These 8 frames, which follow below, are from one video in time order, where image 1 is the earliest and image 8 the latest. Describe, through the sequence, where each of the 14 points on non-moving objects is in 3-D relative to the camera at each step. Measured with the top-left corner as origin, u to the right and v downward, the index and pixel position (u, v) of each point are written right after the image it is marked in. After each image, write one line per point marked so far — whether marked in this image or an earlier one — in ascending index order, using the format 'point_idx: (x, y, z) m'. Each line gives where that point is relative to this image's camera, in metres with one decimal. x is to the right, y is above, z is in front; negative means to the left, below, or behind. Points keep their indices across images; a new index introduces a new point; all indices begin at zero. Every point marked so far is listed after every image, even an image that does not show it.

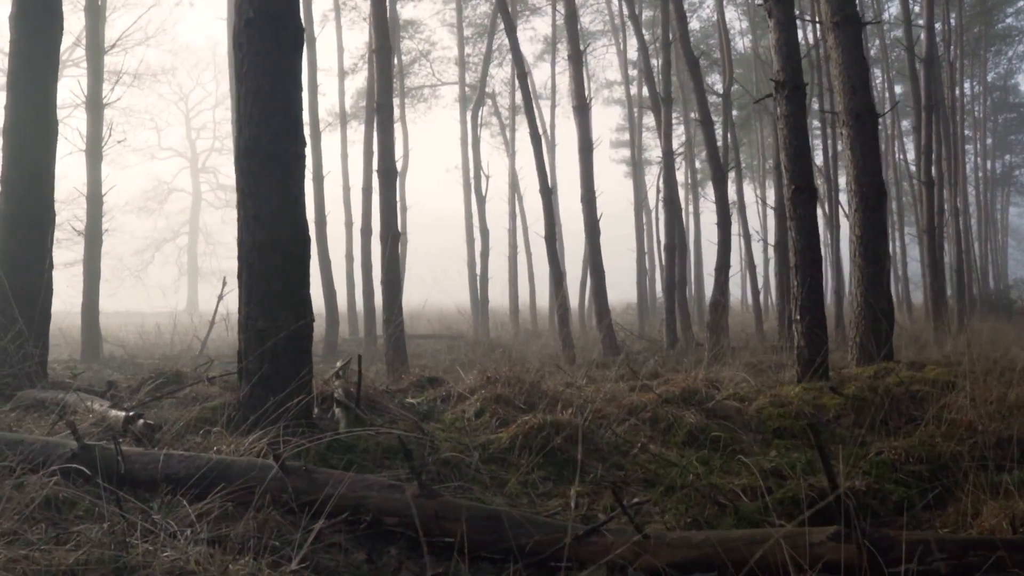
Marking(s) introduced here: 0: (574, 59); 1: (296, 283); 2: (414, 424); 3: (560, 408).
0: (+1.3, +5.0, +16.9) m
1: (-1.4, 0.0, +5.0) m
2: (-0.7, -1.0, +5.3) m
3: (+0.4, -0.9, +6.0) m
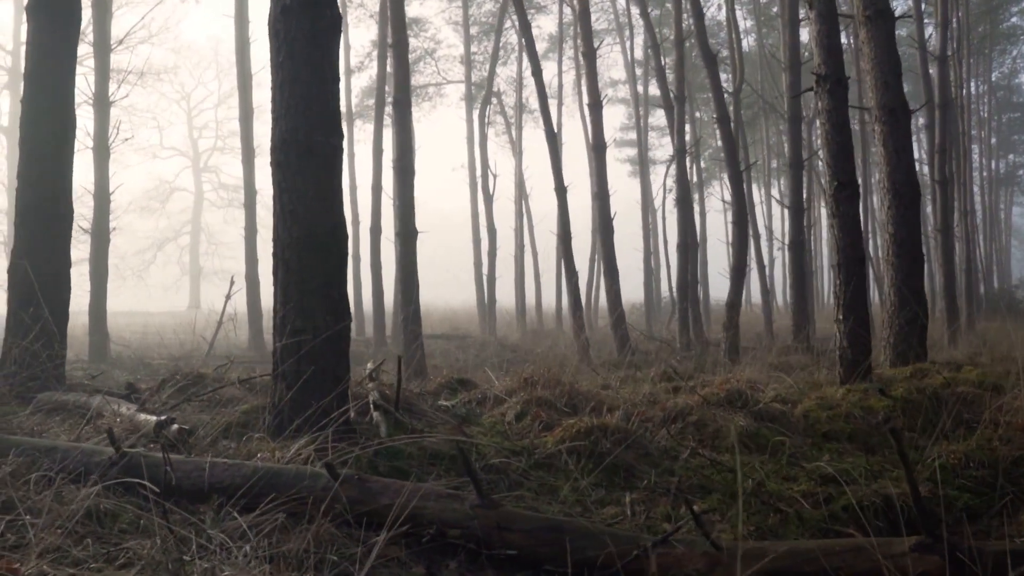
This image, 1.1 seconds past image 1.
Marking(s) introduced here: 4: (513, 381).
0: (+1.6, +5.0, +16.7) m
1: (-1.1, 0.0, +4.8) m
2: (-0.4, -0.9, +5.1) m
3: (+0.7, -0.9, +5.7) m
4: (0.0, -0.8, +6.3) m
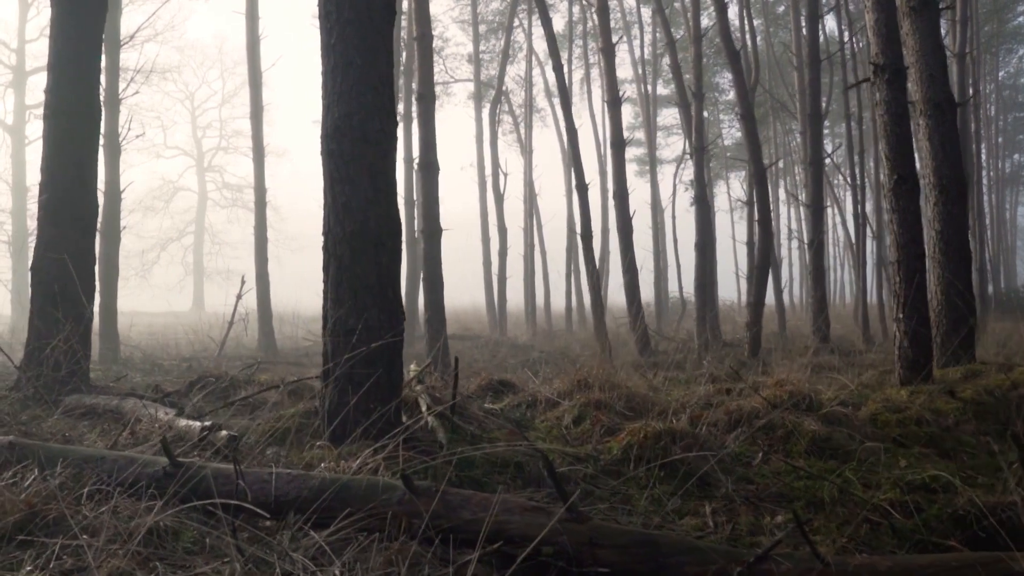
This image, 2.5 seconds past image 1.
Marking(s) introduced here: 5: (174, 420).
0: (+2.0, +5.0, +16.4) m
1: (-0.7, +0.1, +4.5) m
2: (0.0, -0.9, +4.8) m
3: (+1.1, -0.9, +5.5) m
4: (+0.4, -0.8, +6.0) m
5: (-2.1, -0.8, +4.6) m
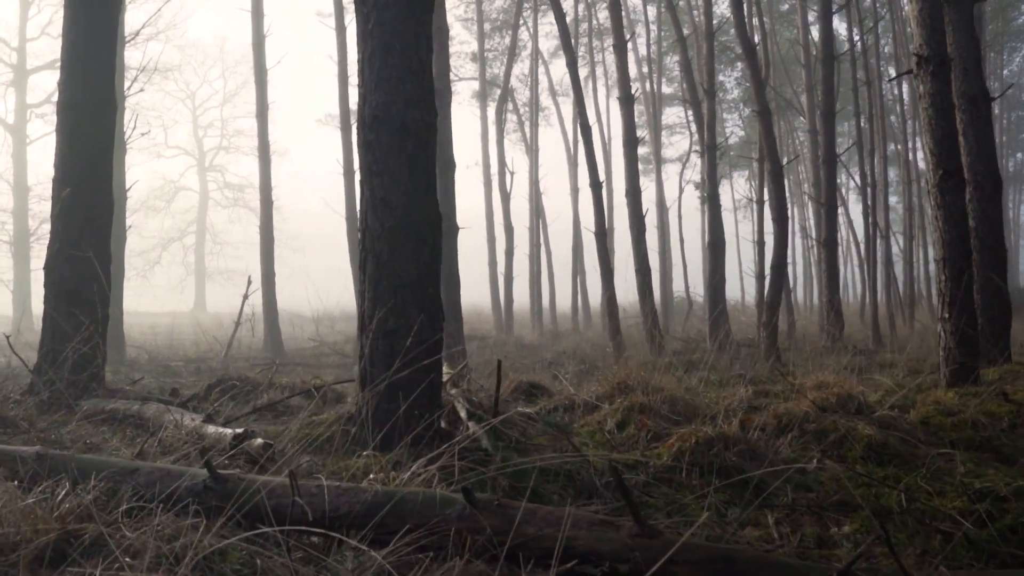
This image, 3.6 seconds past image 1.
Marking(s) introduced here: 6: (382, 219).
0: (+2.2, +5.0, +16.2) m
1: (-0.5, +0.1, +4.2) m
2: (+0.3, -0.9, +4.6) m
3: (+1.3, -0.9, +5.2) m
4: (+0.7, -0.8, +5.8) m
5: (-1.8, -0.8, +4.4) m
6: (-0.7, +0.4, +4.2) m
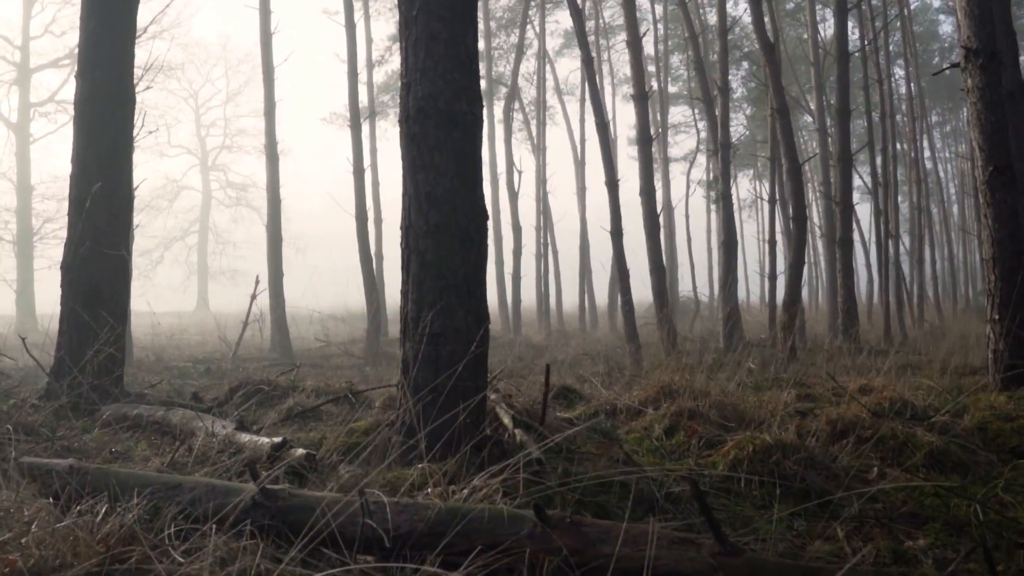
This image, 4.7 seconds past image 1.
0: (+2.5, +5.0, +16.0) m
1: (-0.2, +0.1, +4.0) m
2: (+0.6, -0.9, +4.4) m
3: (+1.6, -0.9, +5.0) m
4: (+1.0, -0.8, +5.6) m
5: (-1.5, -0.8, +4.2) m
6: (-0.4, +0.4, +4.0) m
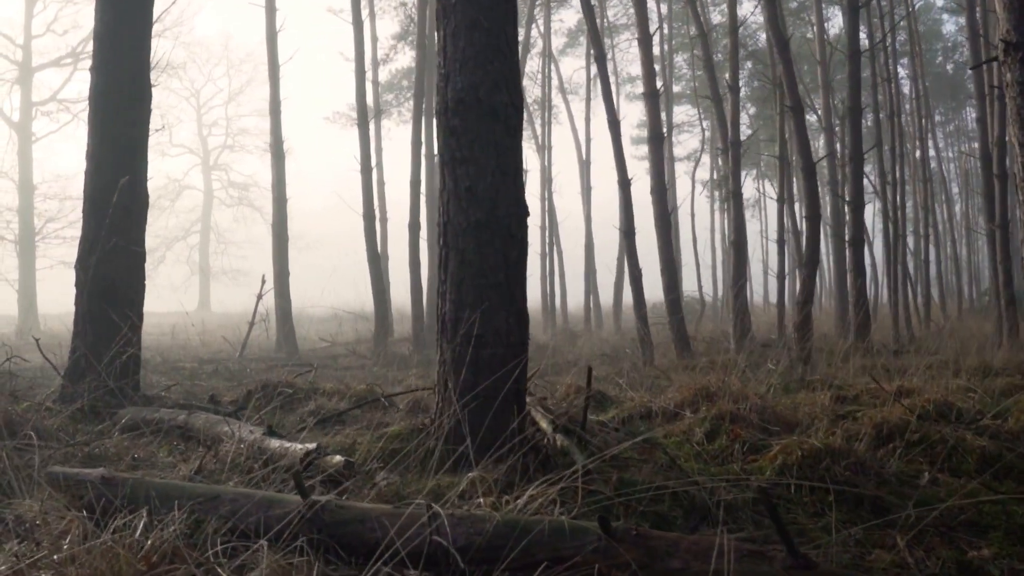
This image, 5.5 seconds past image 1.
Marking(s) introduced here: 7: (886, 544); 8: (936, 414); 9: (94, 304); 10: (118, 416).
0: (+2.7, +5.0, +15.8) m
1: (0.0, +0.1, +3.9) m
2: (+0.8, -0.9, +4.2) m
3: (+1.8, -0.9, +4.8) m
4: (+1.2, -0.8, +5.4) m
5: (-1.3, -0.8, +4.0) m
6: (-0.2, +0.4, +3.8) m
7: (+1.8, -1.2, +3.6) m
8: (+2.9, -0.9, +5.2) m
9: (-3.2, -0.2, +5.9) m
10: (-2.7, -0.9, +5.2) m
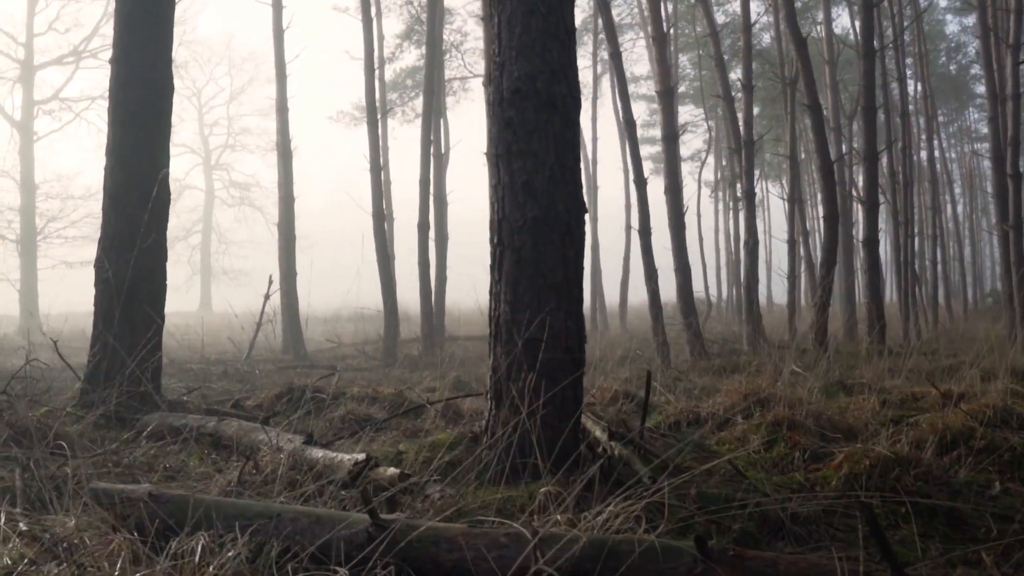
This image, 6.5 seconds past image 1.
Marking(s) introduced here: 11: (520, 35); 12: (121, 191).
0: (+3.0, +5.0, +15.6) m
1: (+0.3, +0.1, +3.7) m
2: (+1.1, -0.9, +4.0) m
3: (+2.1, -0.9, +4.6) m
4: (+1.5, -0.8, +5.2) m
5: (-1.0, -0.8, +3.8) m
6: (+0.1, +0.4, +3.6) m
7: (+2.1, -1.2, +3.4) m
8: (+3.2, -0.9, +5.0) m
9: (-3.0, -0.2, +5.7) m
10: (-2.4, -0.9, +5.0) m
11: (0.0, +1.2, +3.6) m
12: (-3.0, +0.7, +5.8) m
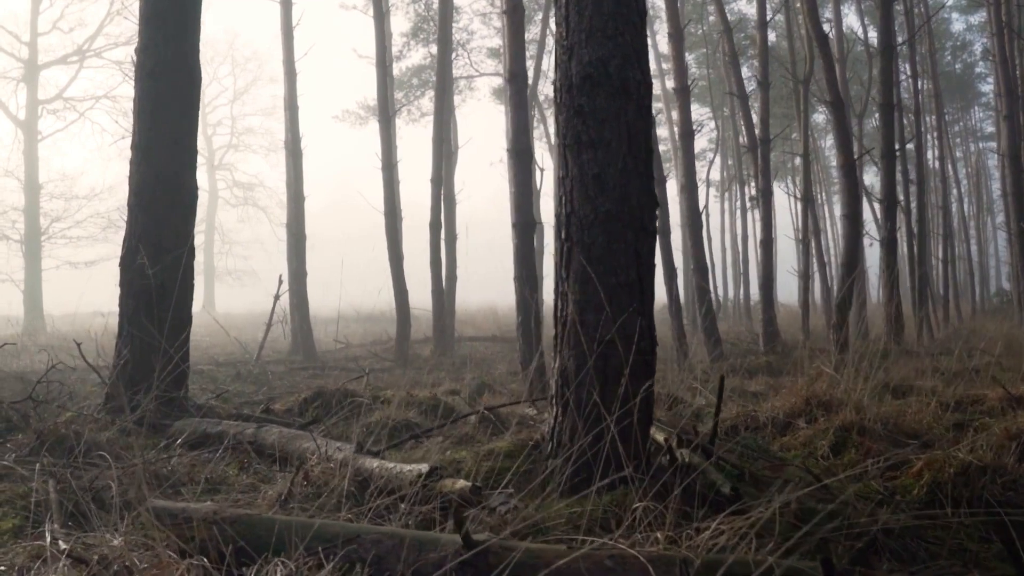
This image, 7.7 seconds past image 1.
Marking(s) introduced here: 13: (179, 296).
0: (+3.3, +5.0, +15.4) m
1: (+0.6, +0.1, +3.4) m
2: (+1.4, -0.9, +3.8) m
3: (+2.4, -0.9, +4.4) m
4: (+1.8, -0.8, +5.0) m
5: (-0.7, -0.8, +3.6) m
6: (+0.4, +0.4, +3.4) m
7: (+2.4, -1.2, +3.2) m
8: (+3.5, -0.9, +4.8) m
9: (-2.7, -0.2, +5.5) m
10: (-2.1, -0.9, +4.7) m
11: (+0.3, +1.2, +3.4) m
12: (-2.7, +0.7, +5.6) m
13: (-2.6, -0.1, +5.5) m
